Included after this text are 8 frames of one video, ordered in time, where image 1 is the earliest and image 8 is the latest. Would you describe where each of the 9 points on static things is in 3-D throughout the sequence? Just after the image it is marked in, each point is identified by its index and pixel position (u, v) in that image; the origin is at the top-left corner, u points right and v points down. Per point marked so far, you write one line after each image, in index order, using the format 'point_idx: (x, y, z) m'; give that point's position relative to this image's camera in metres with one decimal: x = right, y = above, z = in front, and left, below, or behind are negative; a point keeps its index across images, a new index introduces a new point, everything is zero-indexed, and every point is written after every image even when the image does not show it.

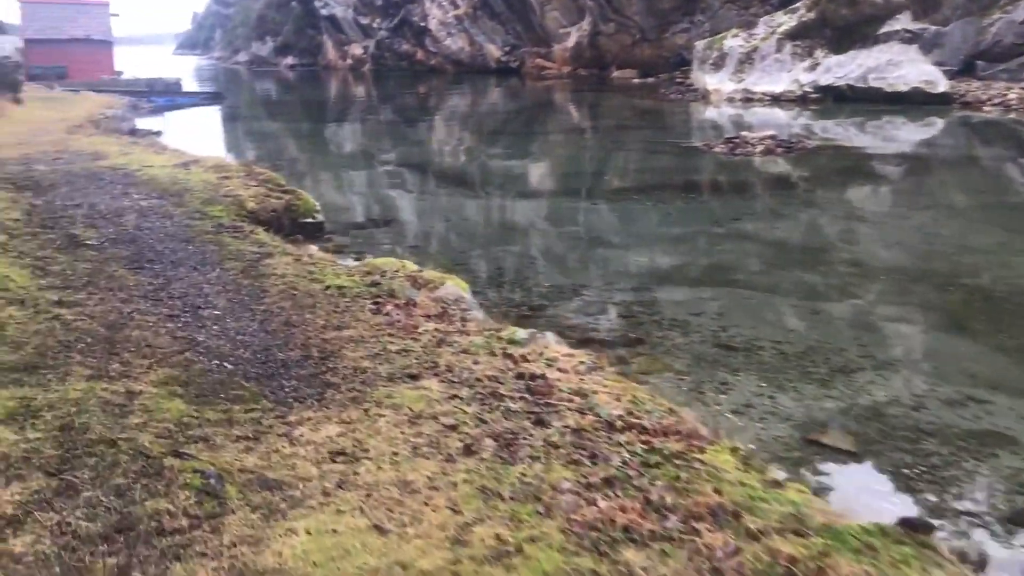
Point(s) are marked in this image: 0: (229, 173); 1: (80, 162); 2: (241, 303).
0: (-3.3, +1.4, +8.9) m
1: (-5.4, +1.5, +9.3) m
2: (-2.0, -0.1, +5.4) m
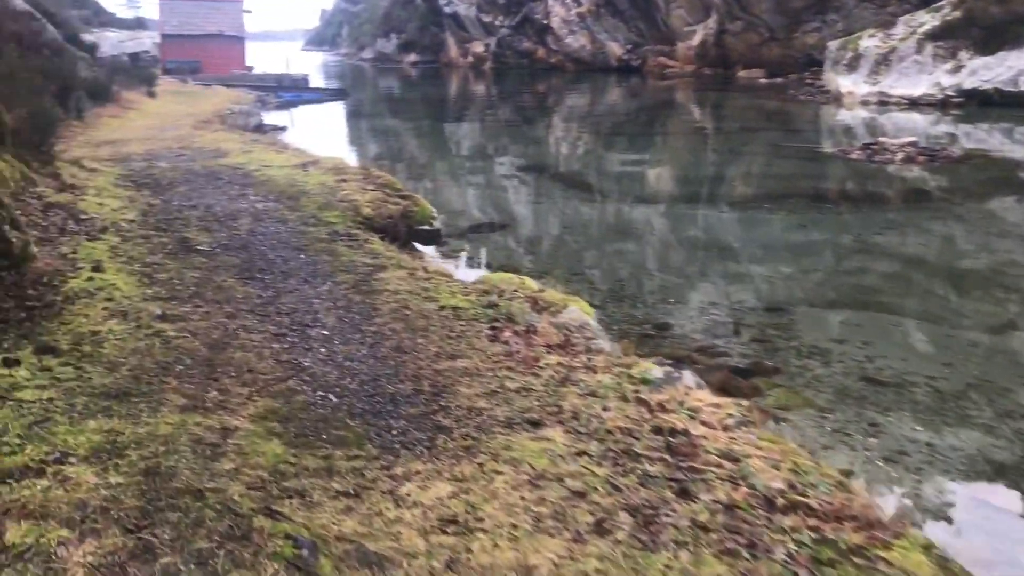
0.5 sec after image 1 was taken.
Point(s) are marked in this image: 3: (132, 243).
0: (-1.9, +1.3, +8.6) m
1: (-3.9, +1.6, +9.3) m
2: (-1.1, -0.2, +5.0) m
3: (-2.9, +0.3, +5.8) m
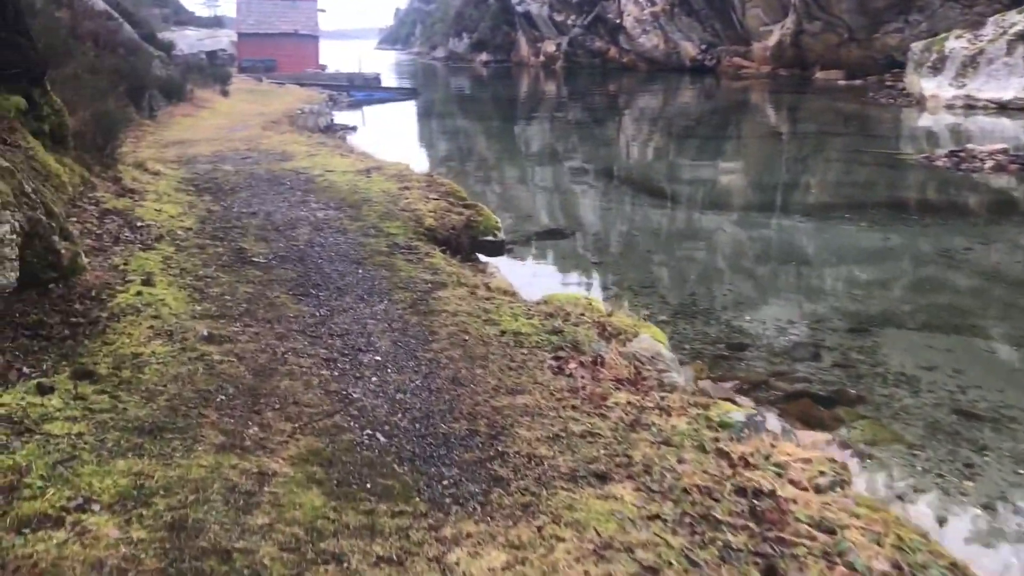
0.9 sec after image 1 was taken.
0: (-1.1, +1.2, +8.4) m
1: (-3.0, +1.5, +9.2) m
2: (-0.7, -0.4, +4.7) m
3: (-2.4, +0.2, +5.6) m
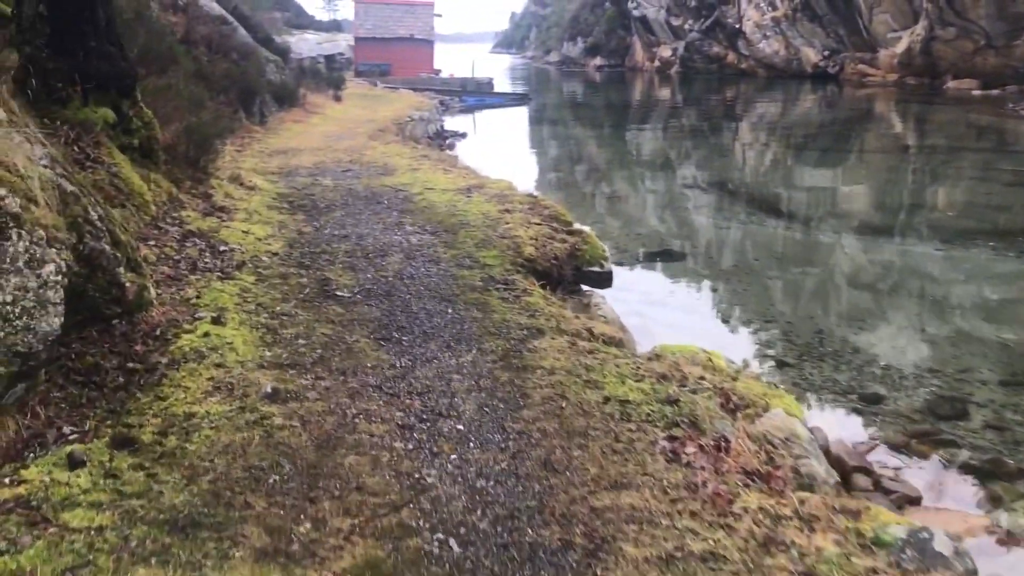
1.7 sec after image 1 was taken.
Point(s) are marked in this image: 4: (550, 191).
0: (0.0, +0.9, +7.7) m
1: (-1.7, +1.3, +8.8) m
2: (-0.1, -0.7, +4.0) m
3: (-1.7, 0.0, +5.2) m
4: (+0.8, +2.5, +19.0) m
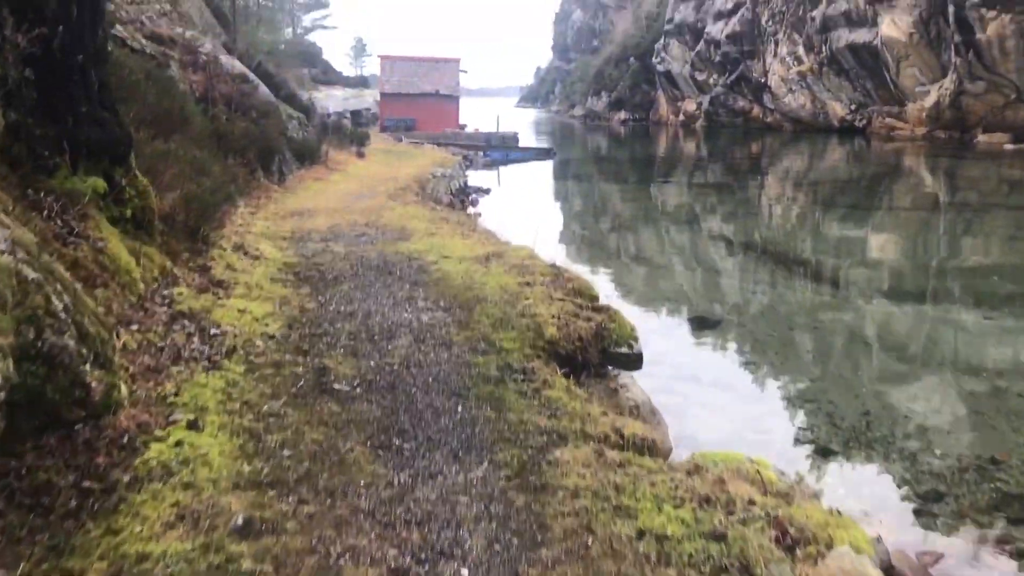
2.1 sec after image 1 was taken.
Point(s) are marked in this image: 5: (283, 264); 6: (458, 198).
0: (+0.2, +0.1, +7.2) m
1: (-1.5, +0.5, +8.3) m
2: (0.0, -1.2, +3.4) m
3: (-1.6, -0.5, +4.7) m
4: (+1.4, +1.0, +18.5) m
5: (-2.2, +0.2, +7.2) m
6: (-1.3, +2.2, +18.8) m
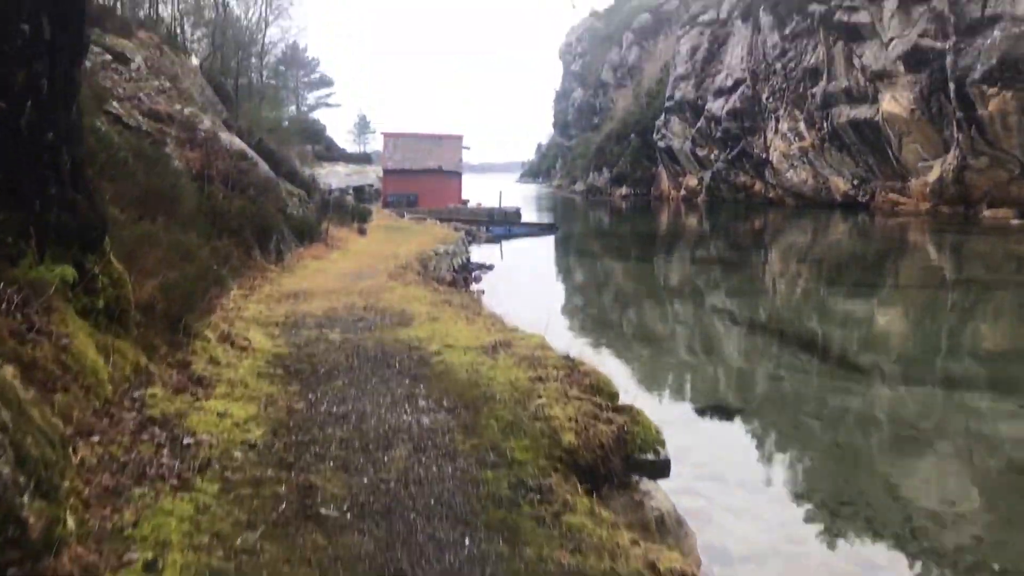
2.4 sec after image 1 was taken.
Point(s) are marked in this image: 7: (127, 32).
0: (+0.3, -0.7, +6.6) m
1: (-1.4, -0.4, +7.8) m
2: (+0.1, -1.6, +2.7) m
3: (-1.5, -1.1, +4.0) m
4: (+1.5, -0.9, +18.0) m
5: (-2.1, -0.6, +6.6) m
6: (-1.2, +0.3, +18.3) m
7: (-9.3, +6.1, +18.0) m
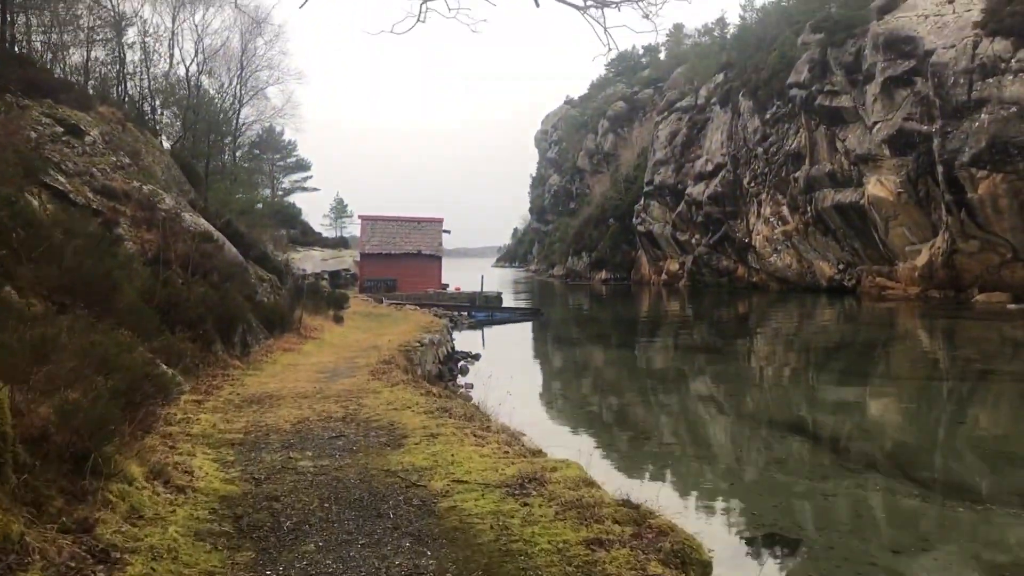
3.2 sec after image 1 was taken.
0: (+0.5, -1.5, +4.9) m
1: (-1.2, -1.3, +6.1) m
2: (+0.4, -2.0, +0.9) m
3: (-1.2, -1.6, +2.3) m
4: (+1.3, -2.9, +16.3) m
5: (-1.9, -1.4, +4.9) m
6: (-1.4, -1.8, +16.6) m
7: (-9.5, +4.0, +16.7) m
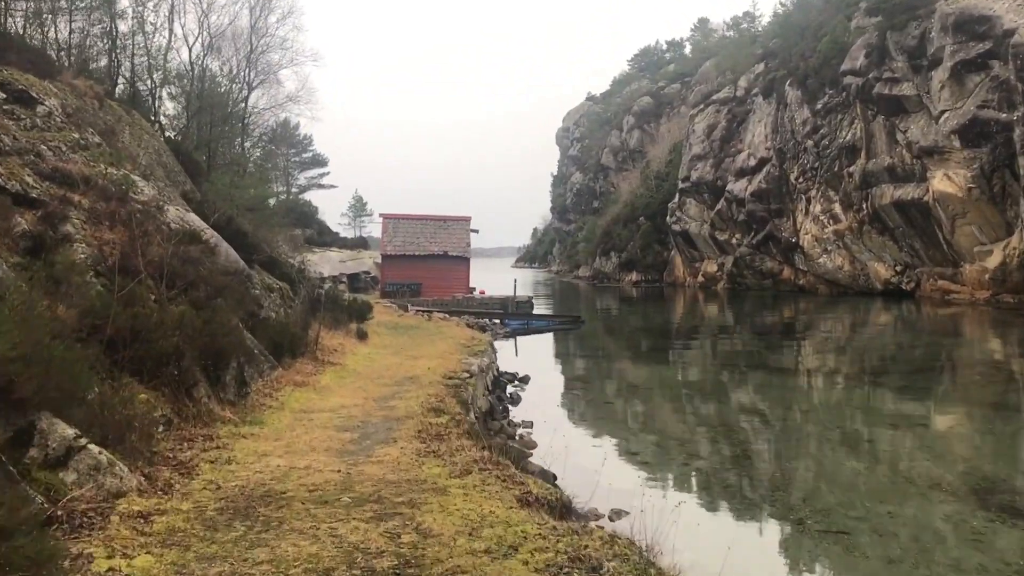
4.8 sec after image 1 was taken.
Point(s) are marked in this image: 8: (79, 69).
0: (+1.5, -1.7, +1.4) m
1: (-0.2, -1.6, +2.6) m
2: (+1.3, -2.2, -2.6) m
3: (-0.2, -1.8, -1.2) m
4: (+2.5, -3.1, +12.7) m
5: (-0.9, -1.6, +1.4) m
6: (-0.2, -2.0, +13.1) m
7: (-8.2, +3.8, +13.4) m
8: (-10.0, +5.1, +17.3) m
